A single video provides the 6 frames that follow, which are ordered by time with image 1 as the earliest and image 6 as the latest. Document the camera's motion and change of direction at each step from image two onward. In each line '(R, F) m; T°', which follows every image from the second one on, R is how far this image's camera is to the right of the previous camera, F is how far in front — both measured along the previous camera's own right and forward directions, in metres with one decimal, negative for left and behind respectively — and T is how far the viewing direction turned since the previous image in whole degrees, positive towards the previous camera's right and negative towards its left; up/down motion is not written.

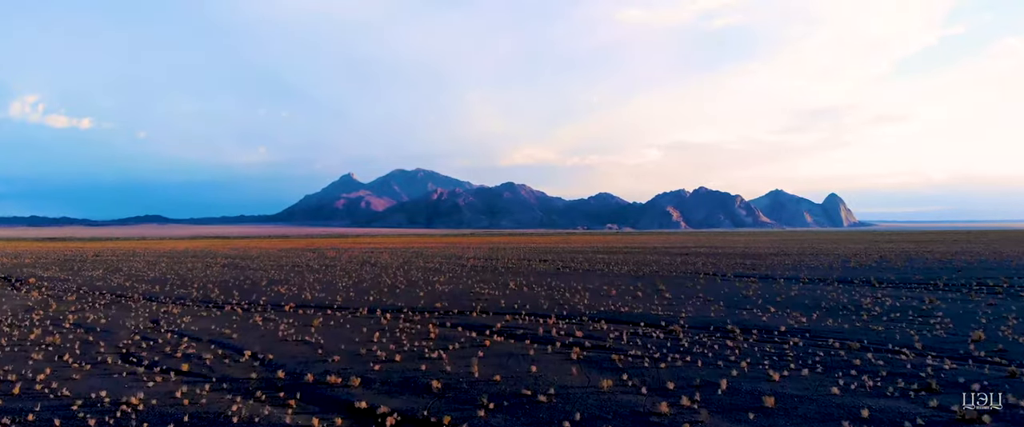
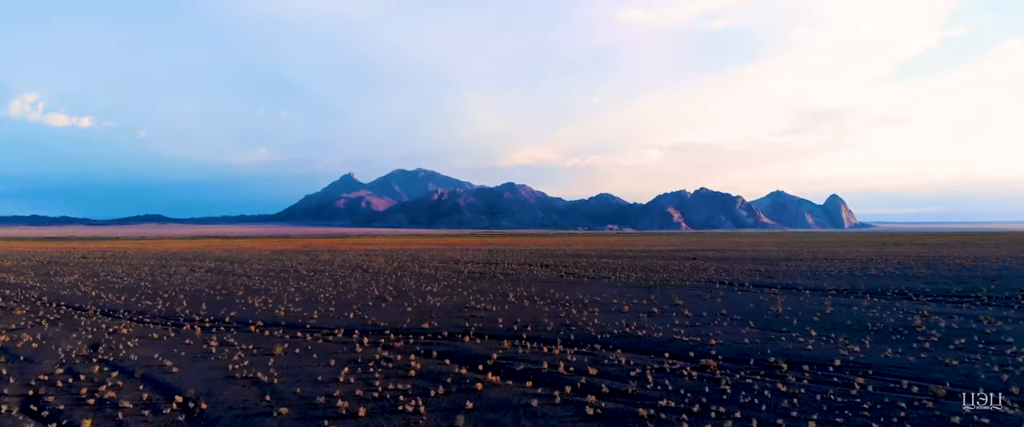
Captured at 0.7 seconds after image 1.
(0.0, +1.8) m; 0°
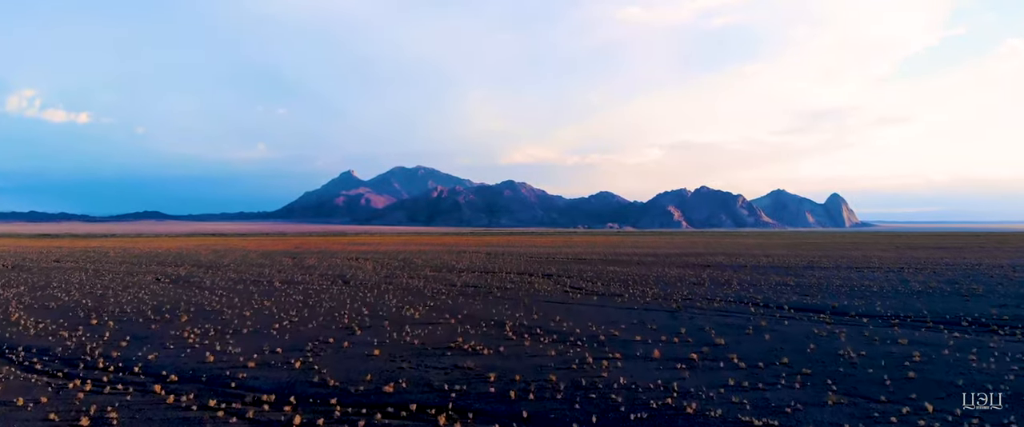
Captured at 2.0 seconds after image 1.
(+0.1, +3.1) m; 0°
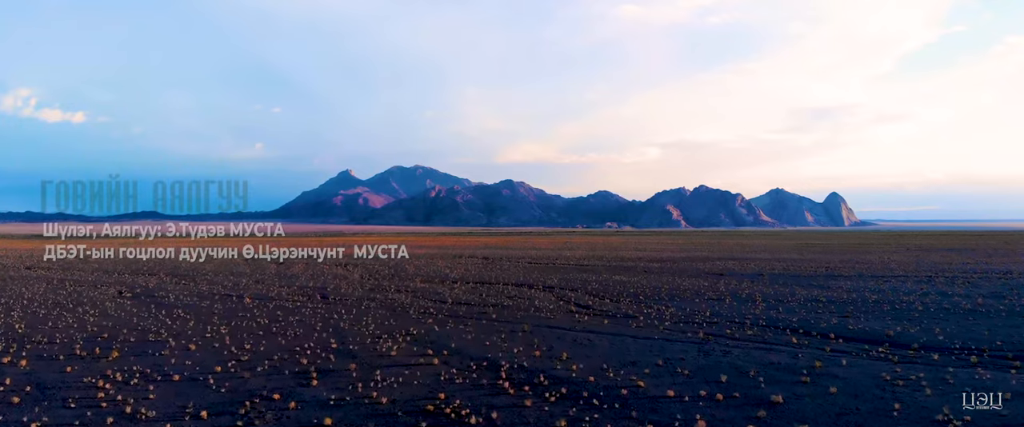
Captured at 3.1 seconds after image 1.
(0.0, +2.7) m; 0°
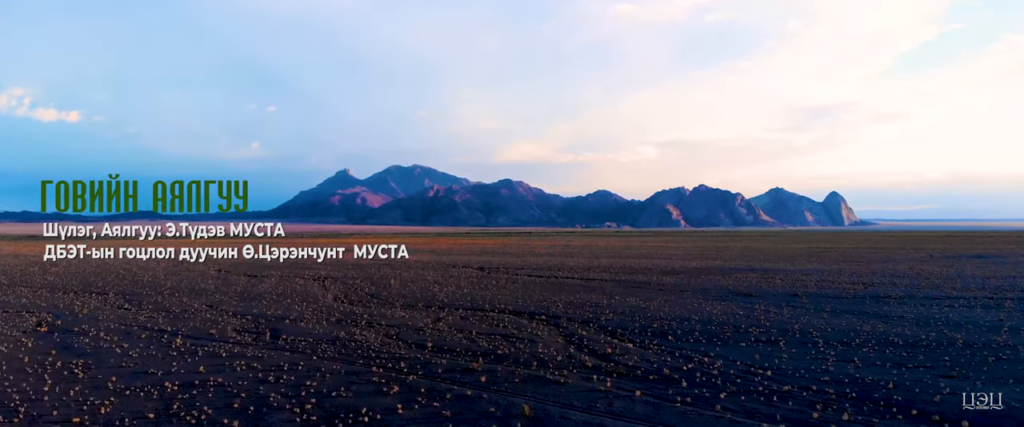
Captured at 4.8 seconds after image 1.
(+0.1, +4.7) m; 0°
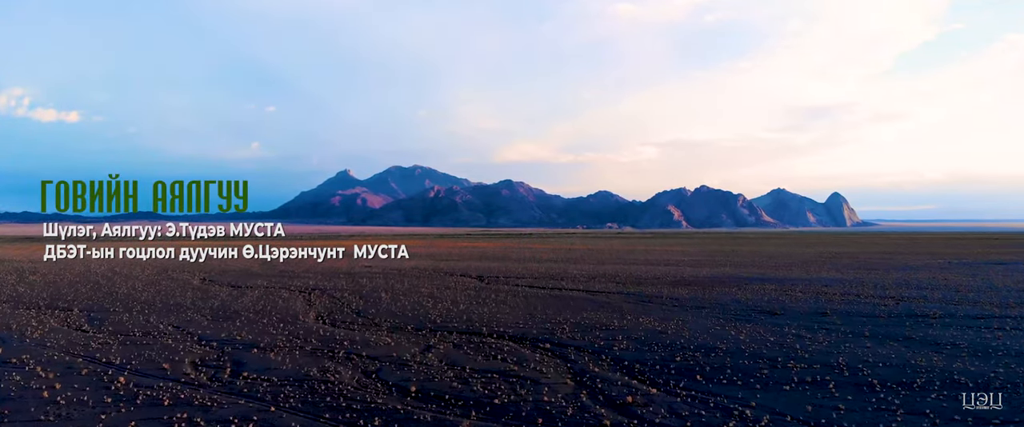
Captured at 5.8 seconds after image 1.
(0.0, +2.8) m; 0°
